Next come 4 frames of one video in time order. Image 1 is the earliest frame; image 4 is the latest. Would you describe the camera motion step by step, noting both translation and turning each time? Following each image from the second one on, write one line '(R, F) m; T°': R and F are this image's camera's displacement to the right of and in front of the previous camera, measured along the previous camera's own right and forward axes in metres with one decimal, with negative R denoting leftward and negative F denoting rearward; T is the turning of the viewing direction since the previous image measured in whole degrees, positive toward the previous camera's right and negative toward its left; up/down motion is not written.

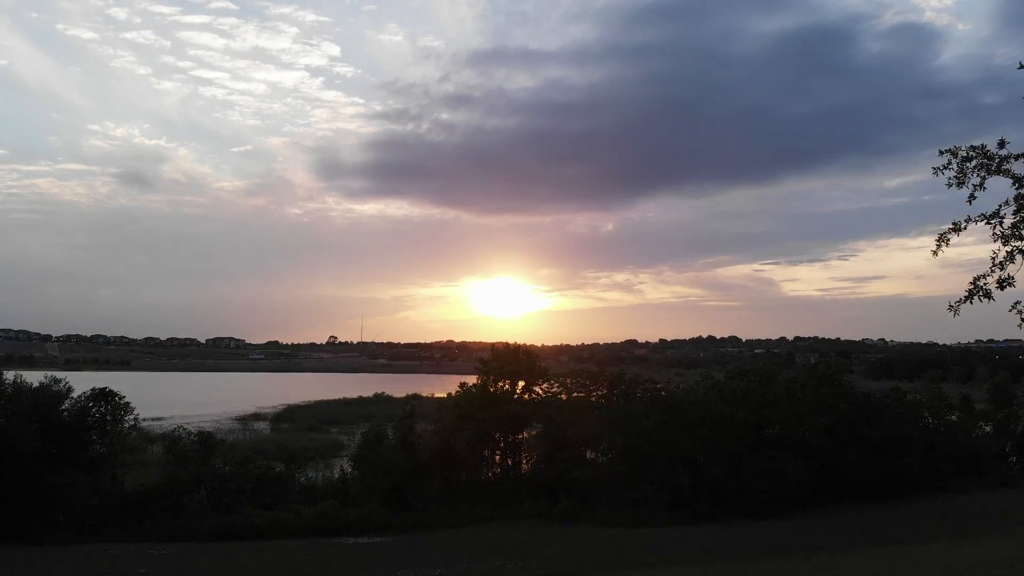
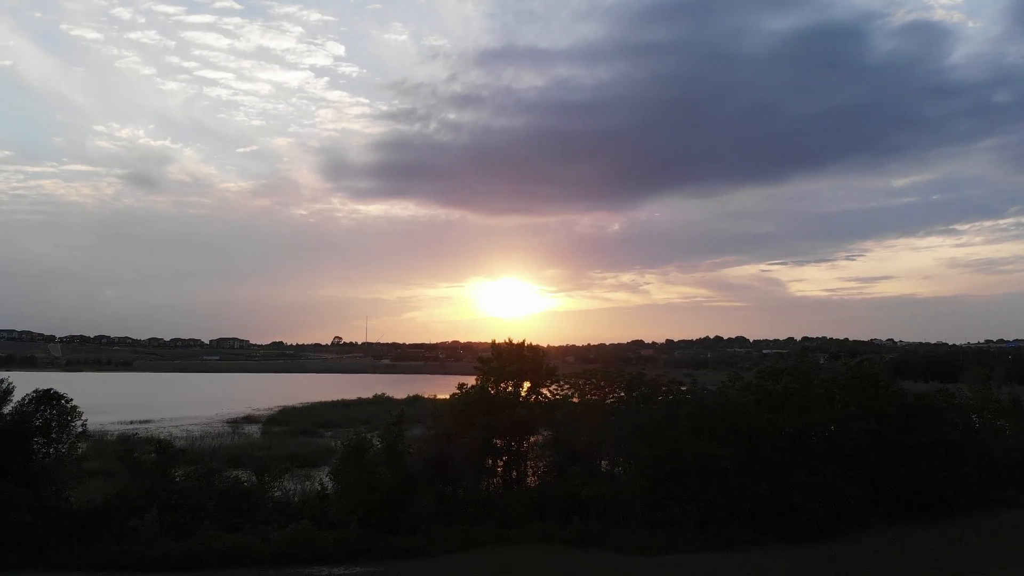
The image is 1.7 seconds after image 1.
(0.0, +1.6) m; 0°
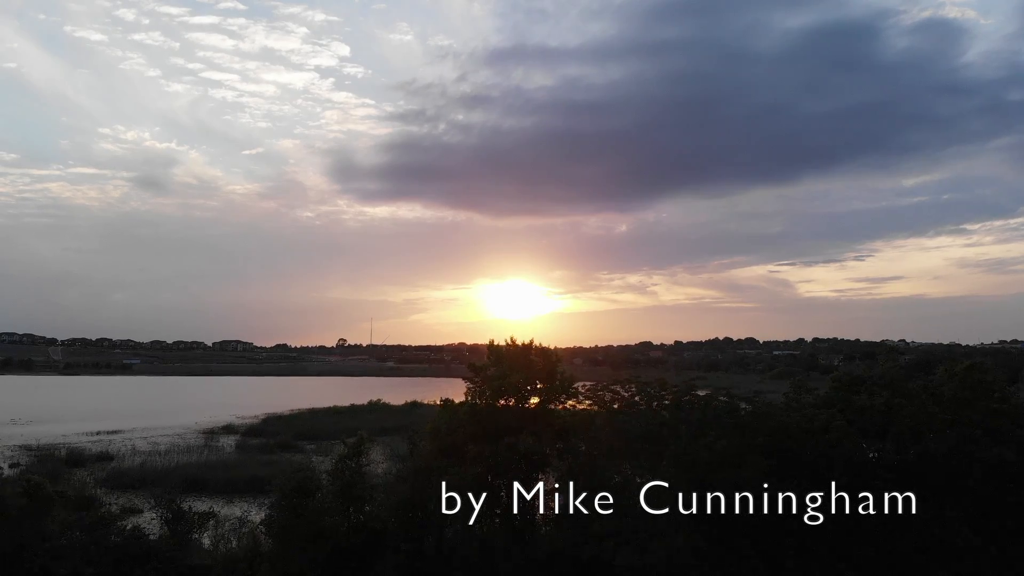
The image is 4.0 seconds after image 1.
(+0.1, +3.0) m; -1°
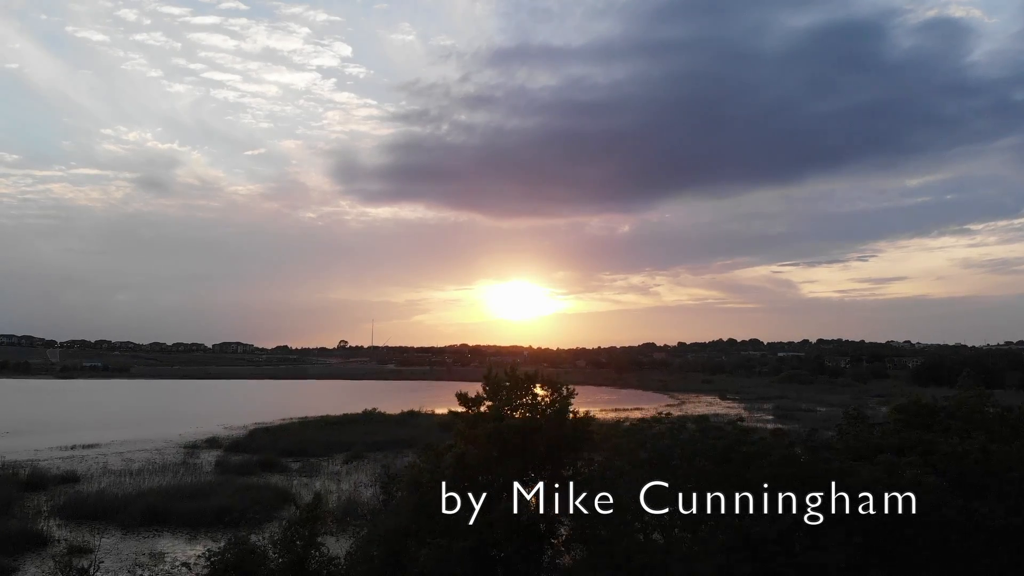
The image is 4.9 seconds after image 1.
(+0.1, +1.7) m; 0°
